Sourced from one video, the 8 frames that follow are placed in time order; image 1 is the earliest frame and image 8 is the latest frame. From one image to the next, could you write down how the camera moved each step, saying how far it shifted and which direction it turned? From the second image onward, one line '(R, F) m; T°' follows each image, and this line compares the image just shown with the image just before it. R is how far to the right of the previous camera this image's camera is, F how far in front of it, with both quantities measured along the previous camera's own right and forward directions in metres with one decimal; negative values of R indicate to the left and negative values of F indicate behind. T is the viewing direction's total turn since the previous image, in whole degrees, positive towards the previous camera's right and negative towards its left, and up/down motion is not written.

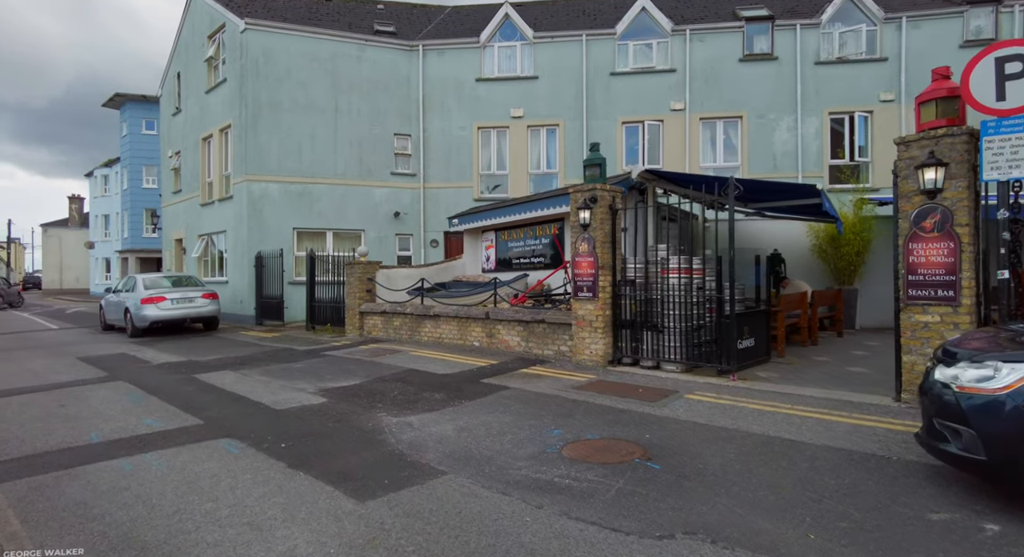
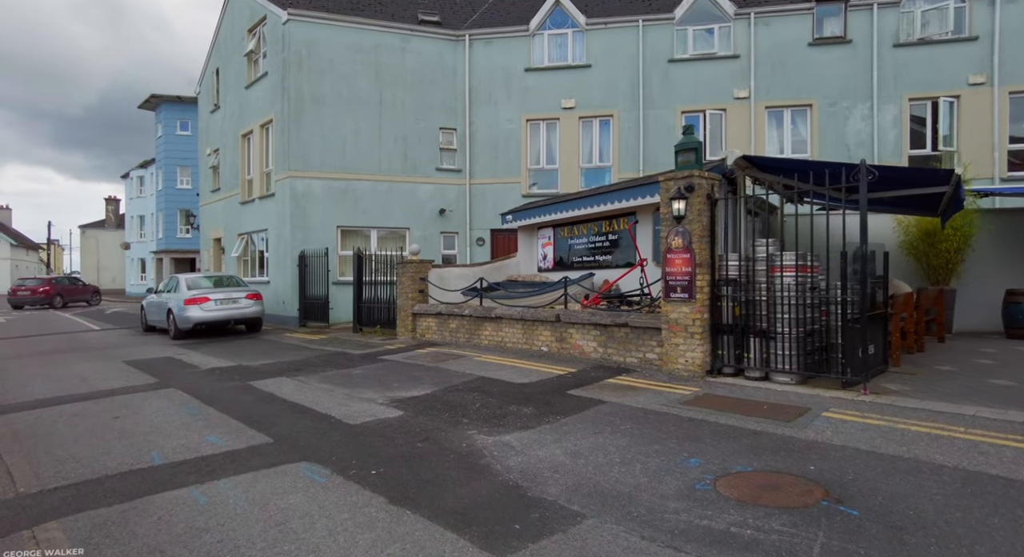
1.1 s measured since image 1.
(-0.8, +0.8) m; -2°
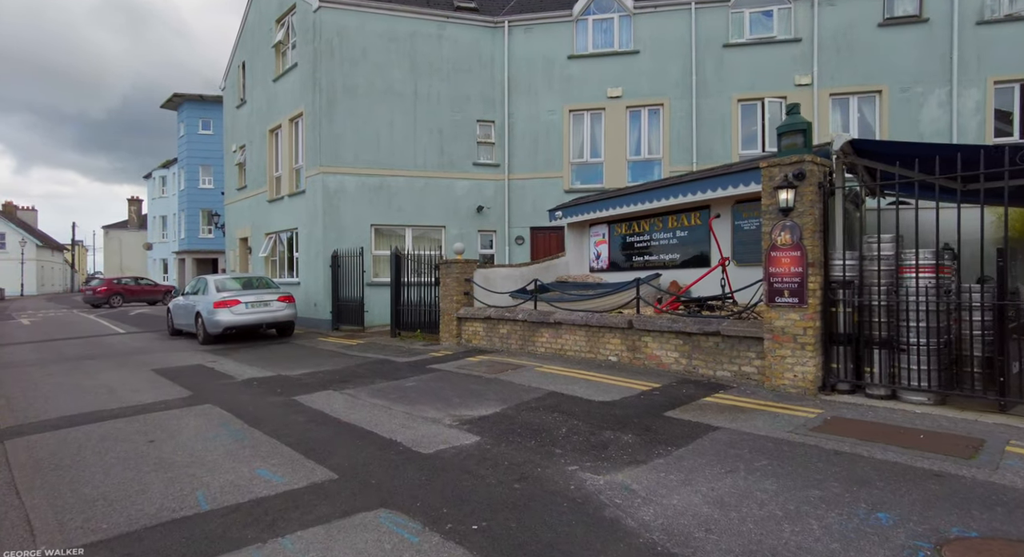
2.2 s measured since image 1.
(-0.7, +0.9) m; -1°
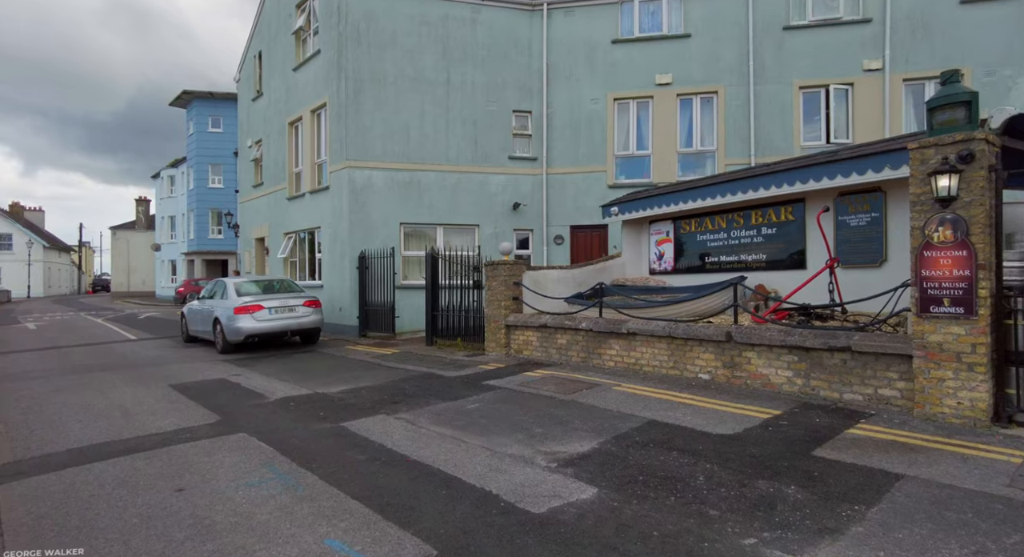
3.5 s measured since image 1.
(-0.8, +1.2) m; 0°
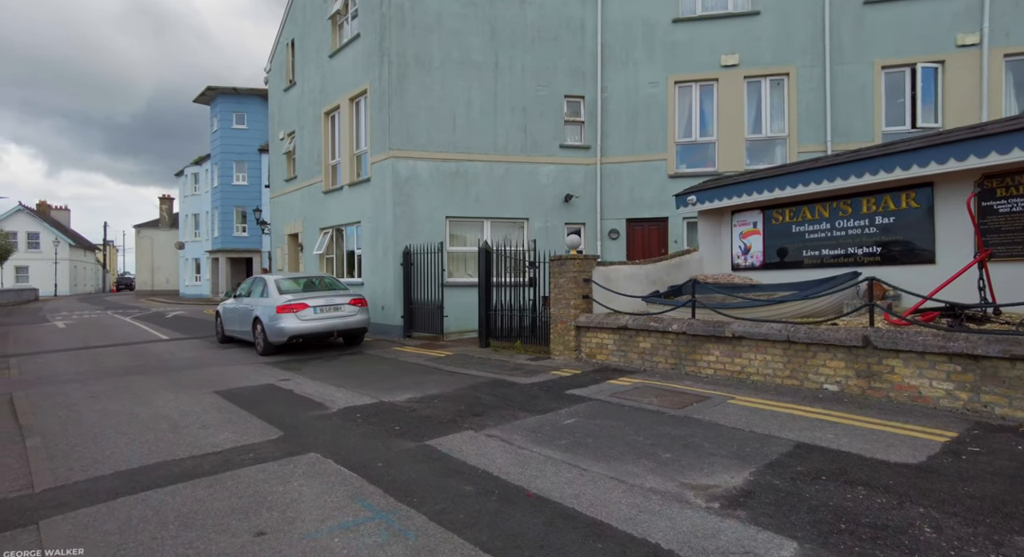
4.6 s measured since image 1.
(-0.9, +0.9) m; -1°
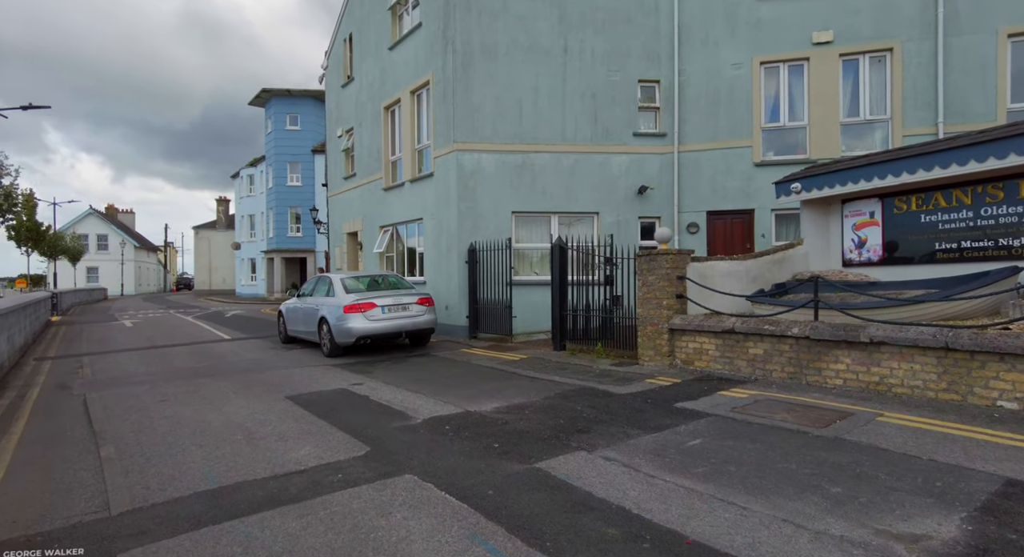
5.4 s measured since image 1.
(-0.6, +0.7) m; -4°
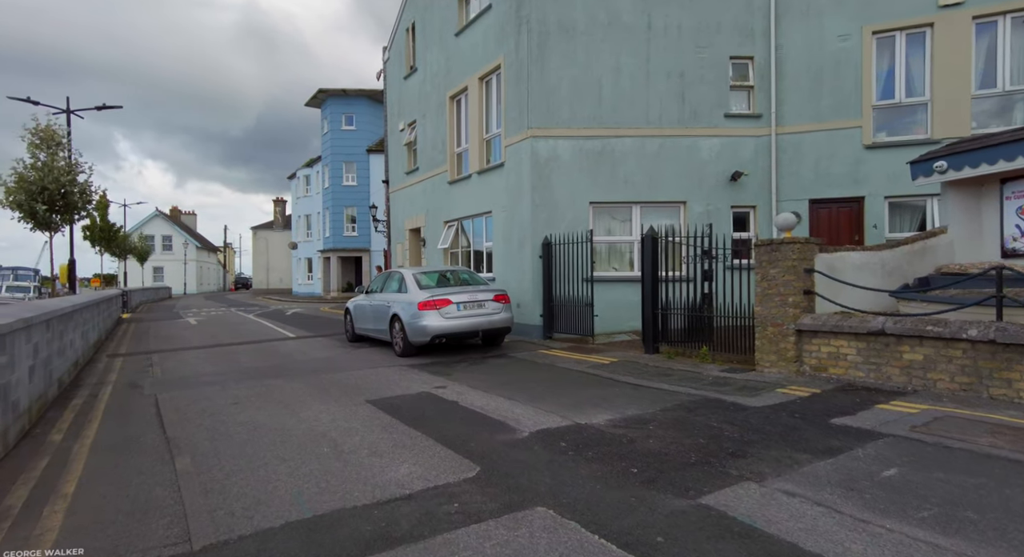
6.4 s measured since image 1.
(-0.7, +0.9) m; -4°
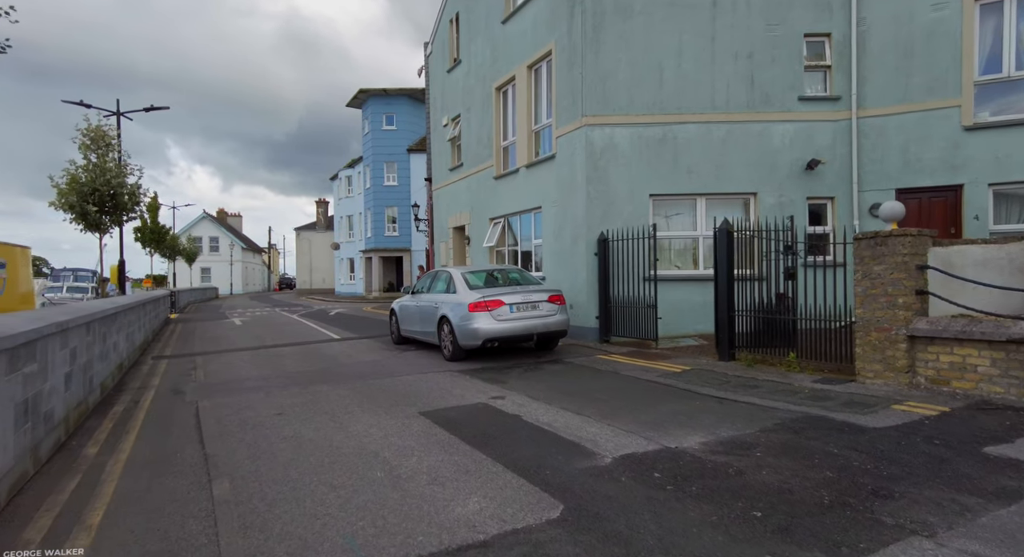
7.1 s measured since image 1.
(-0.3, +0.8) m; -4°
